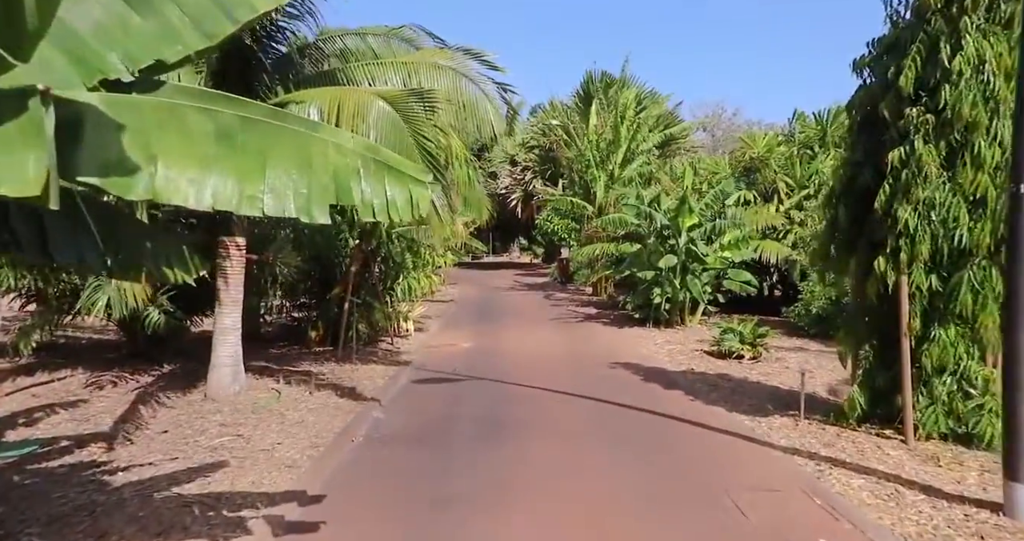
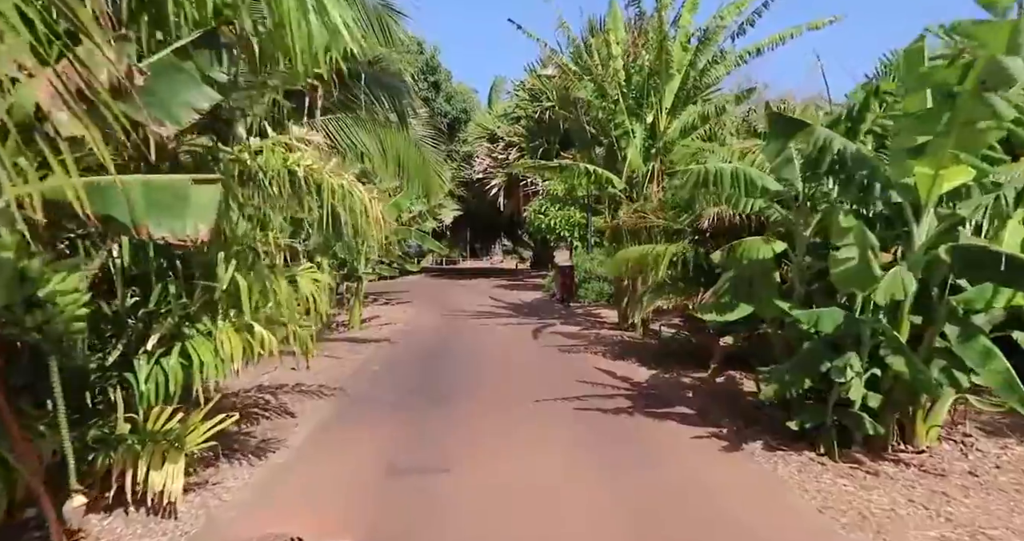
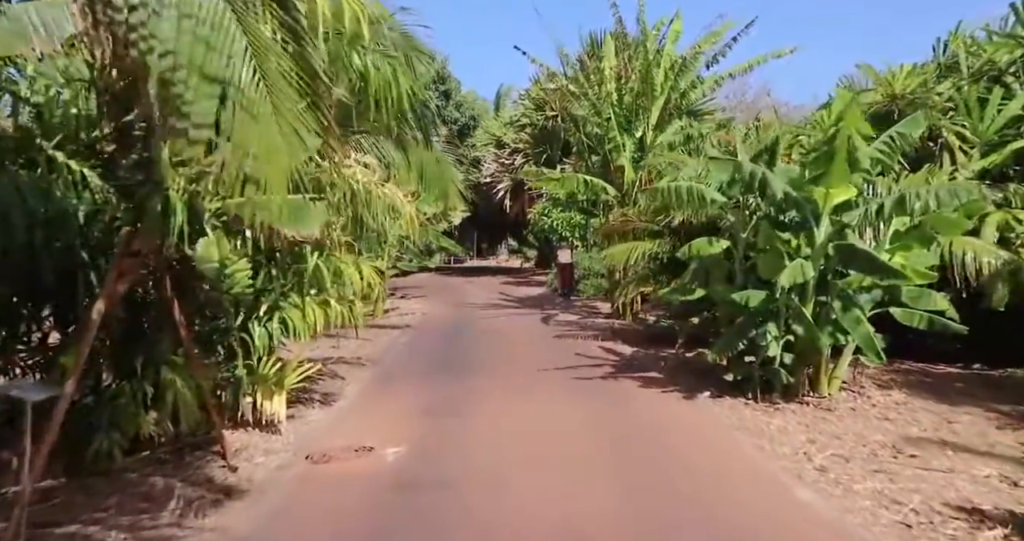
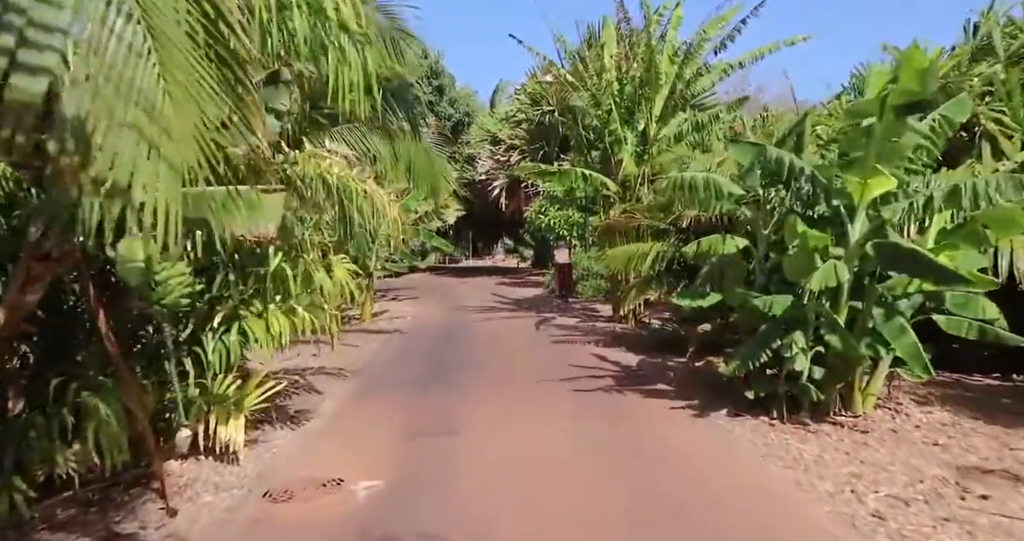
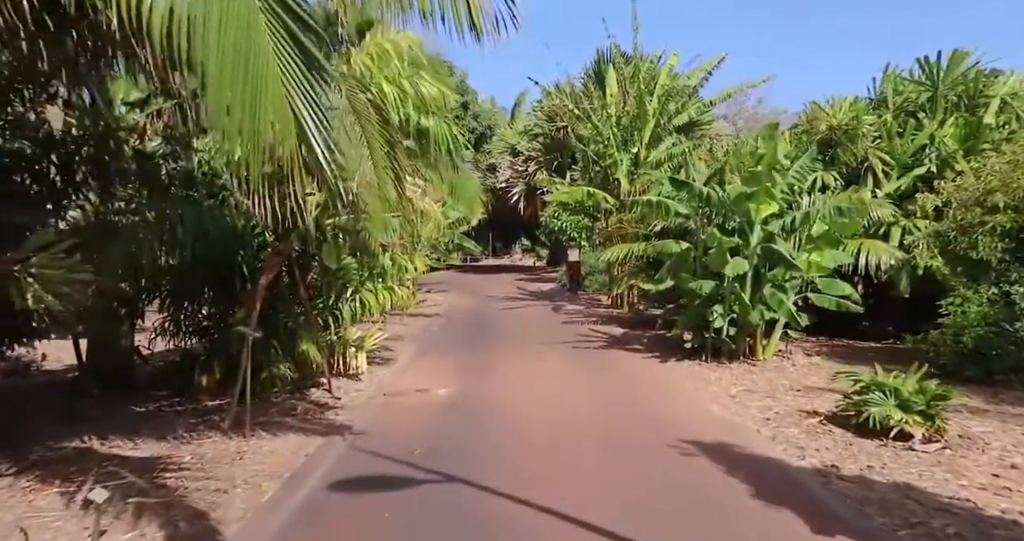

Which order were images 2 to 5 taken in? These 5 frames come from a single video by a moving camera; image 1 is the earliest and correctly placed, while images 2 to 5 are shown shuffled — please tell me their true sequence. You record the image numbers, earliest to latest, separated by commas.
5, 3, 4, 2
